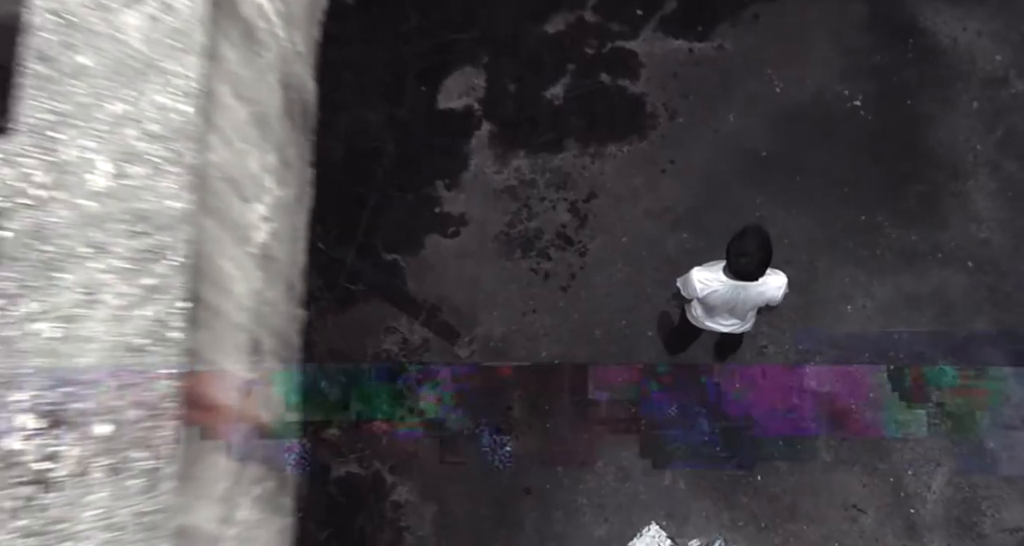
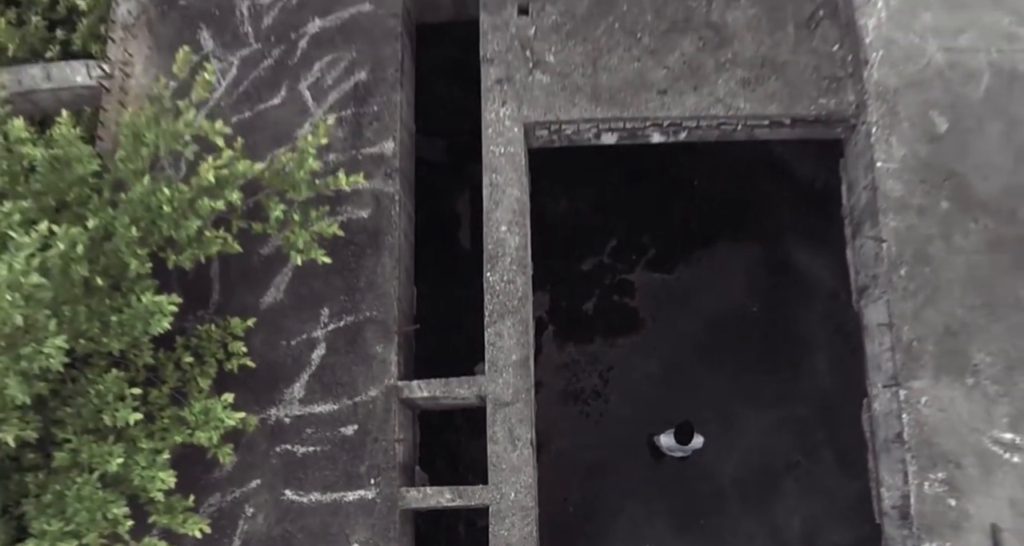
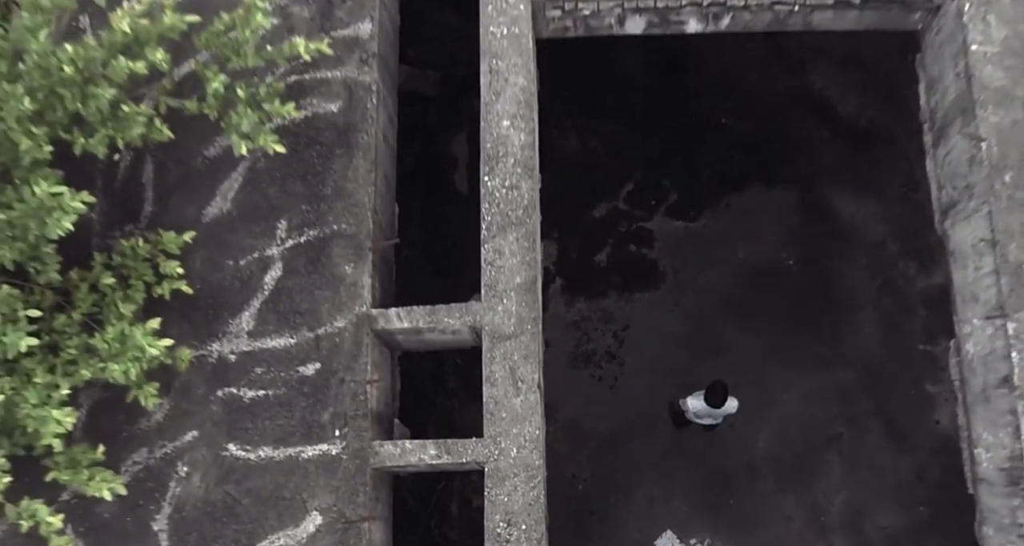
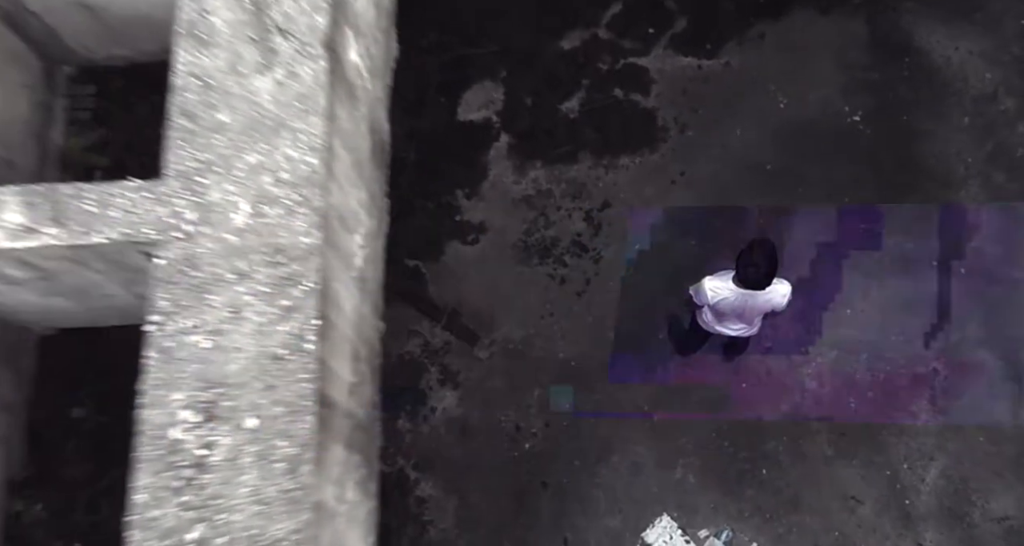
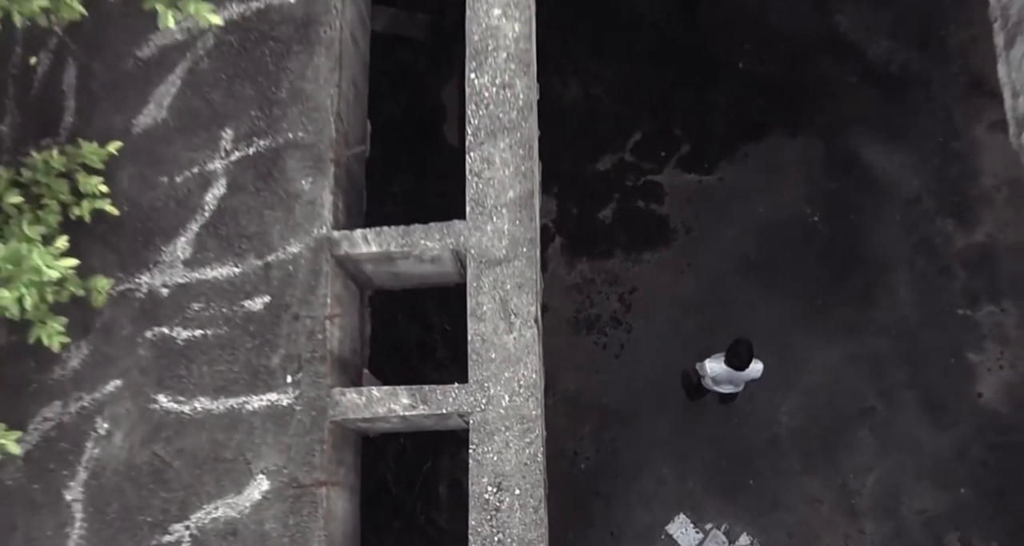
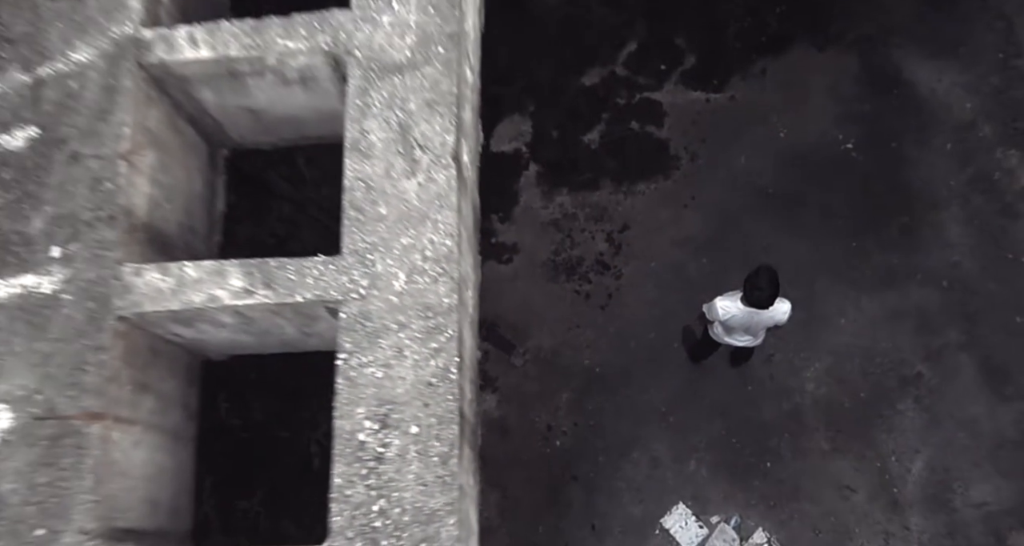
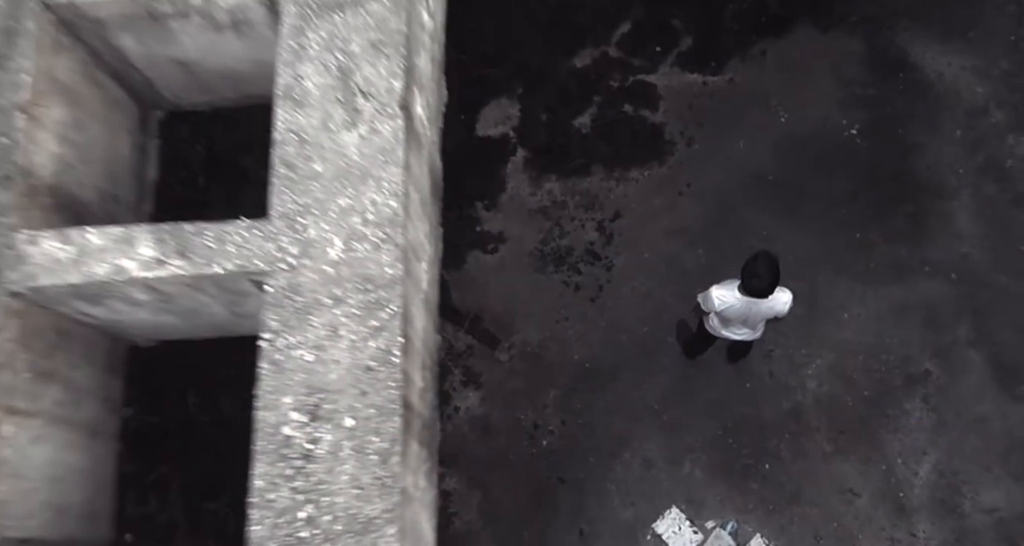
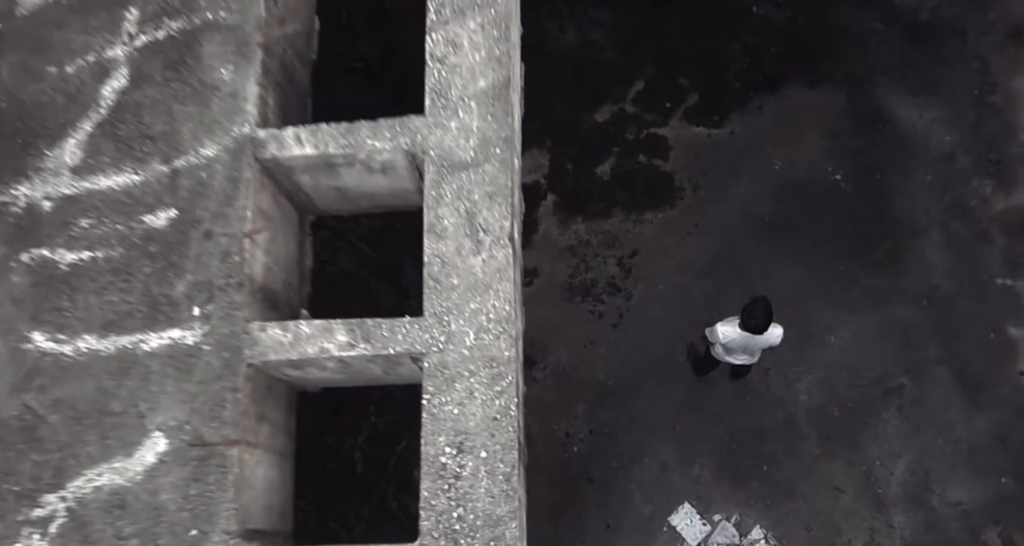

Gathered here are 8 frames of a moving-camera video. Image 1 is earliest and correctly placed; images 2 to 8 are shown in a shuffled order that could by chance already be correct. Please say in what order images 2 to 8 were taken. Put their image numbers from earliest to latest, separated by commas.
4, 7, 6, 8, 5, 3, 2
